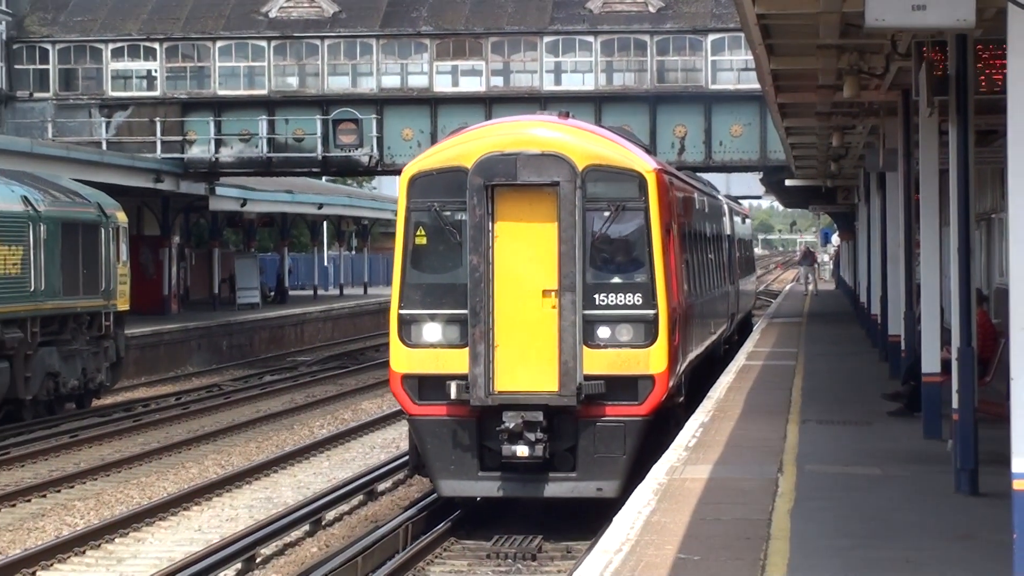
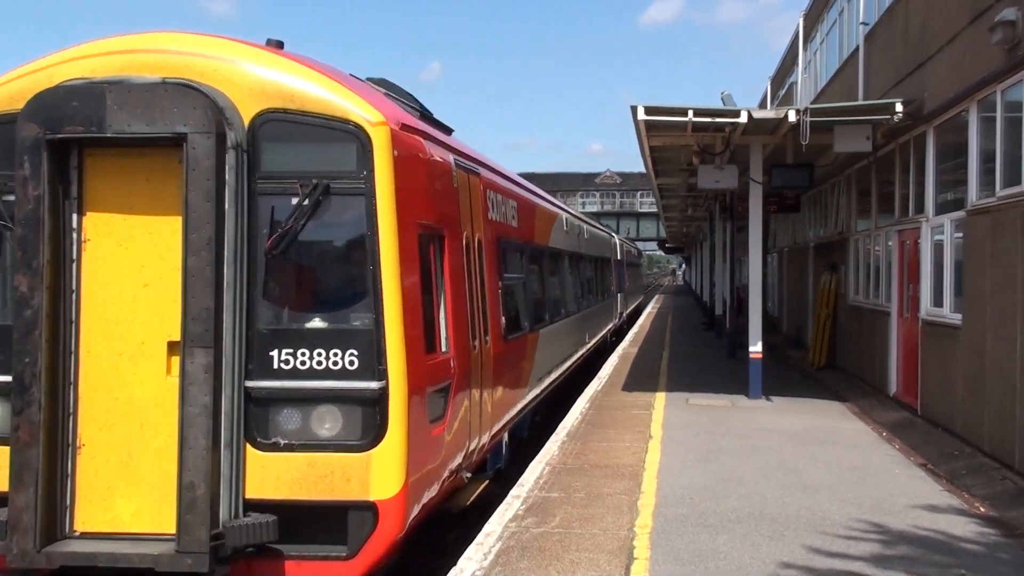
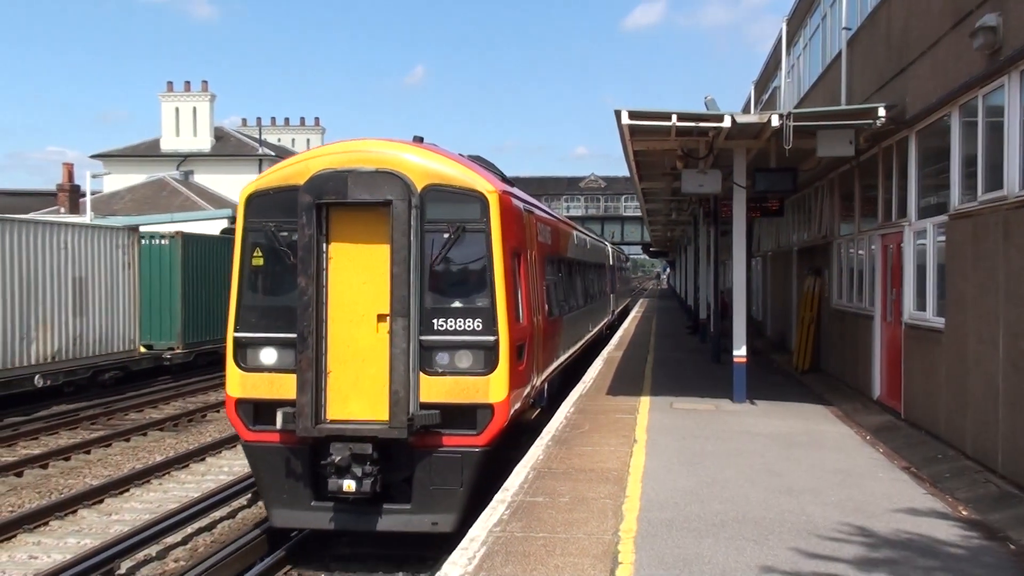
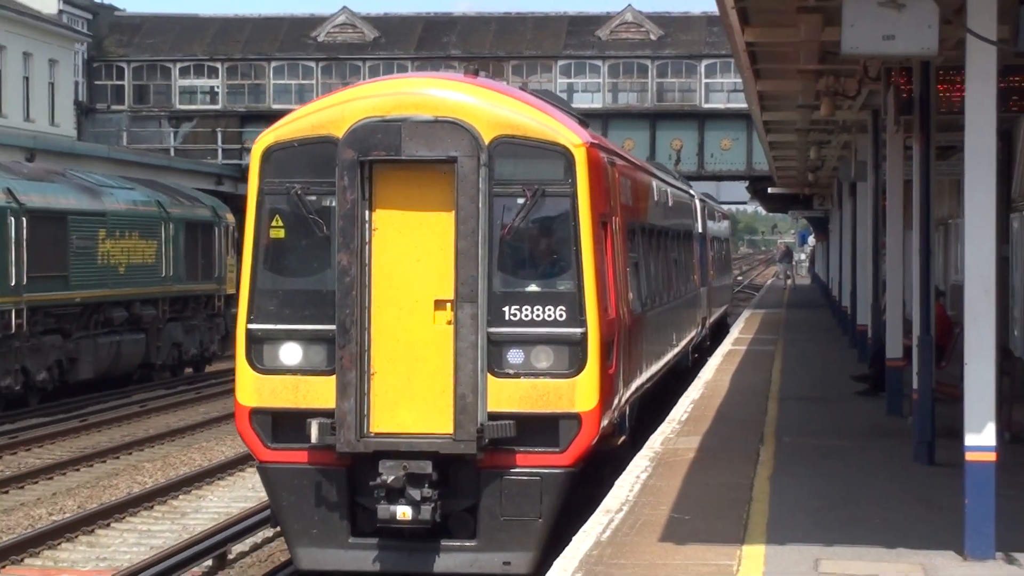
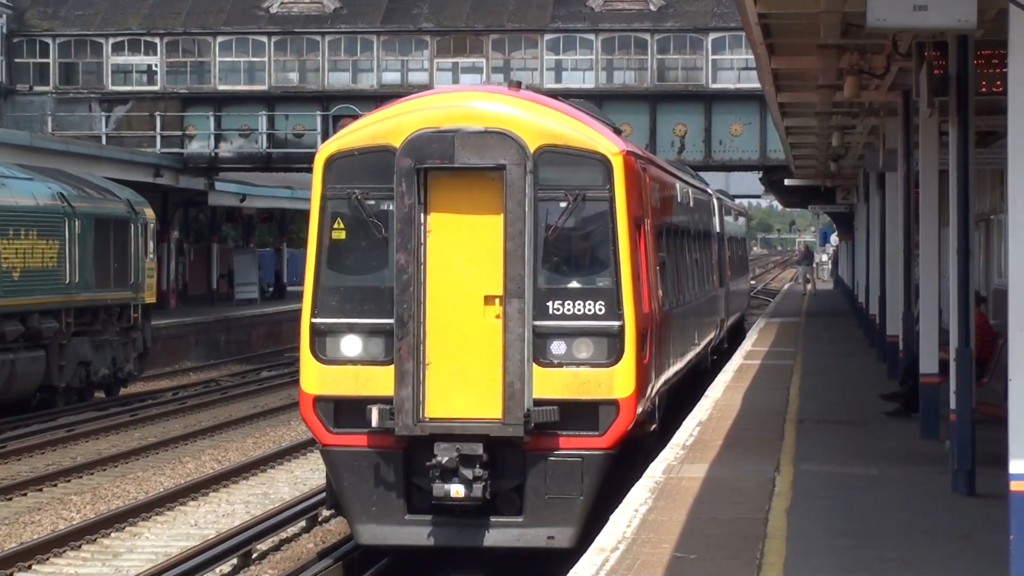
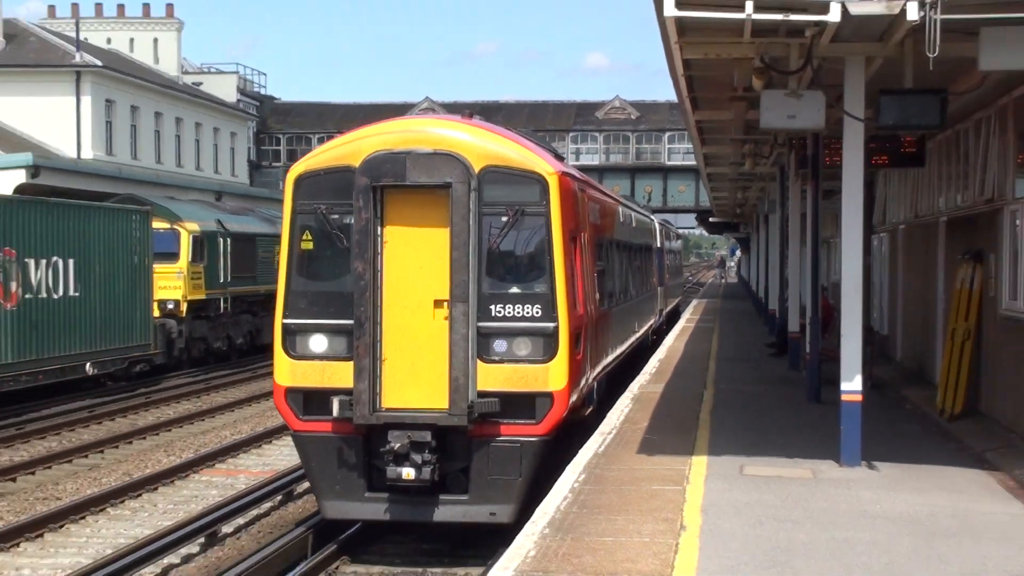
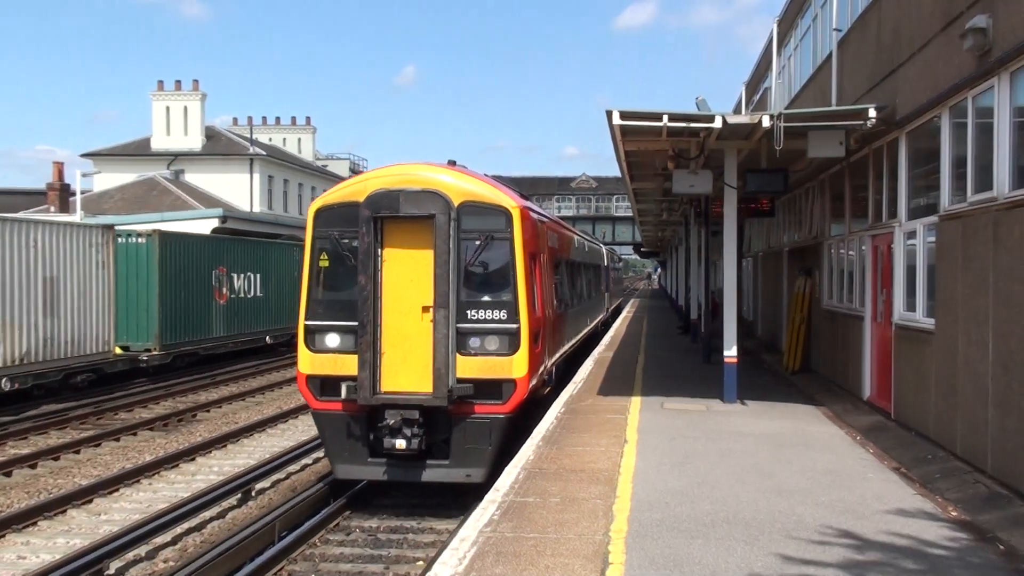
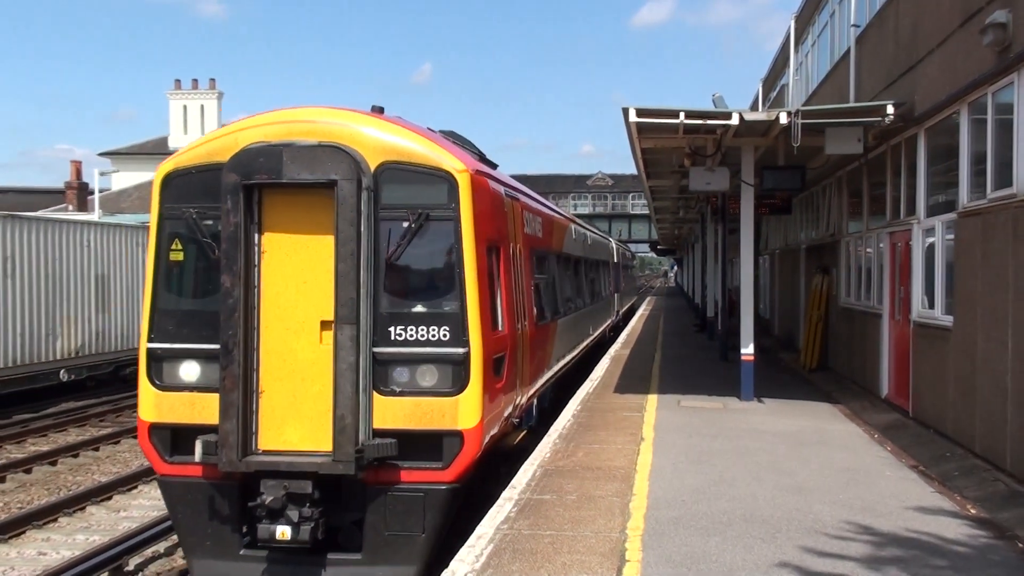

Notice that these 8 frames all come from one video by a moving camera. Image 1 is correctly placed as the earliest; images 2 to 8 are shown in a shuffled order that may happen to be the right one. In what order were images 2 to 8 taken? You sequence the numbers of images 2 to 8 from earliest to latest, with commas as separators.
5, 4, 6, 7, 3, 8, 2
